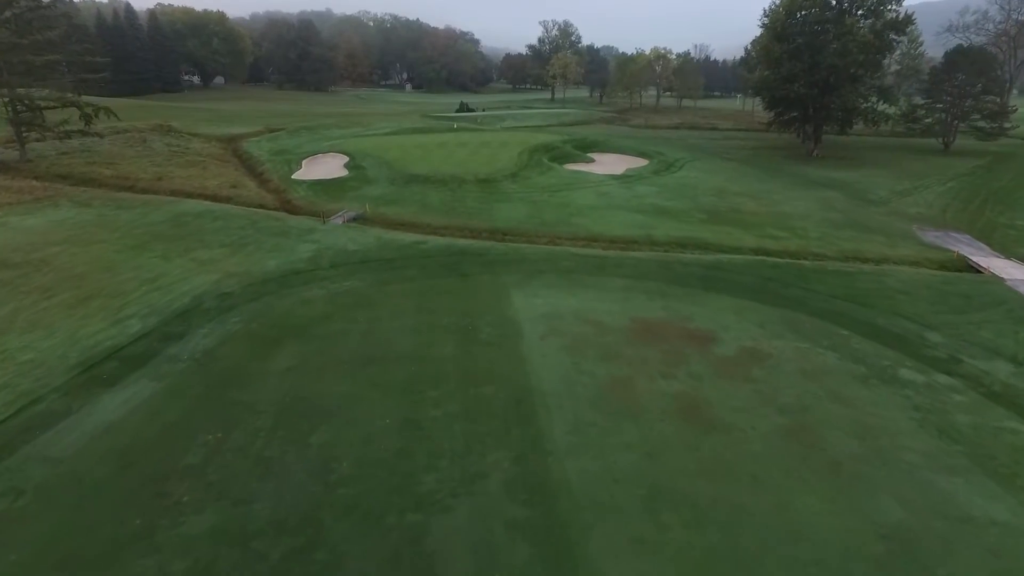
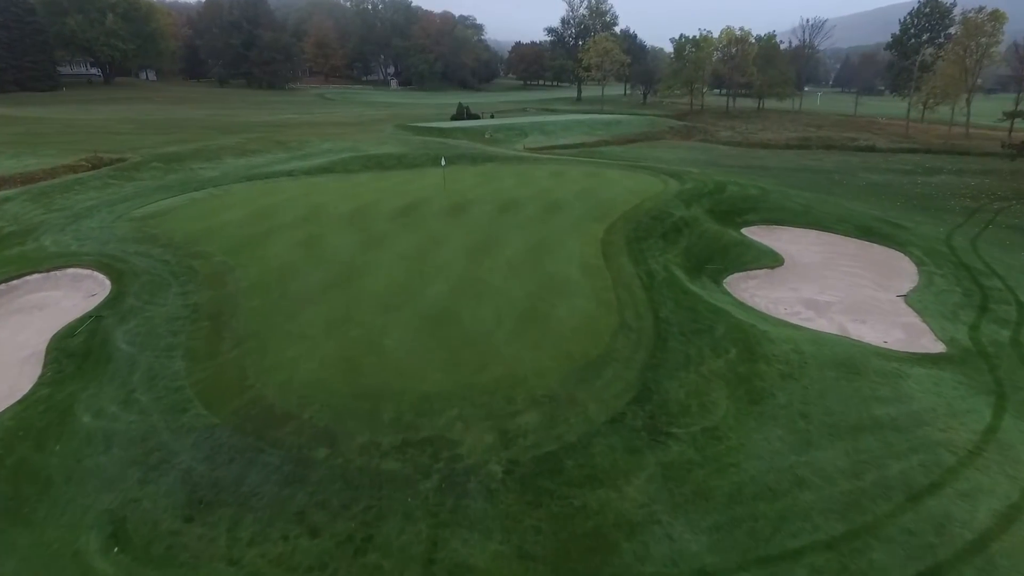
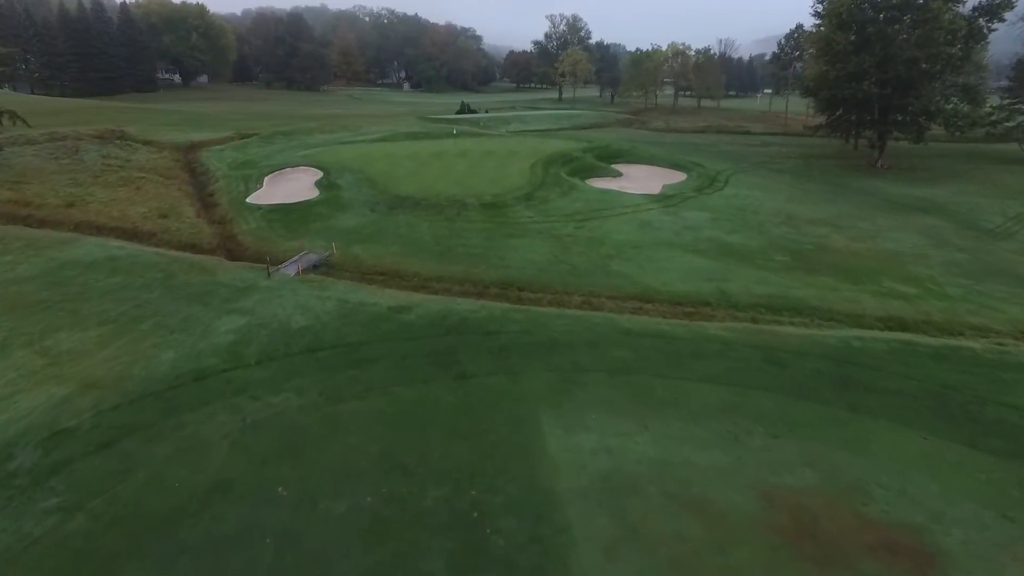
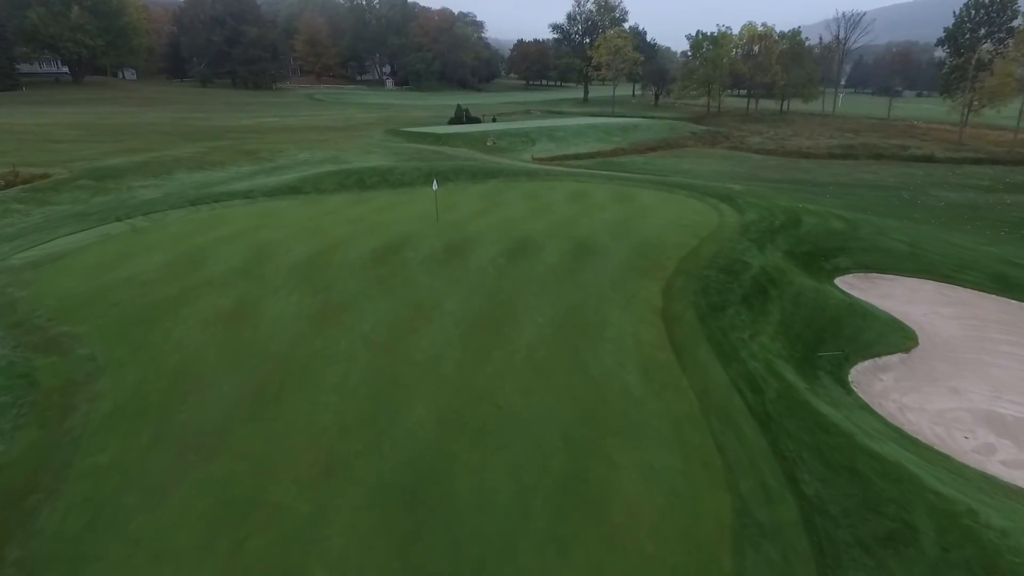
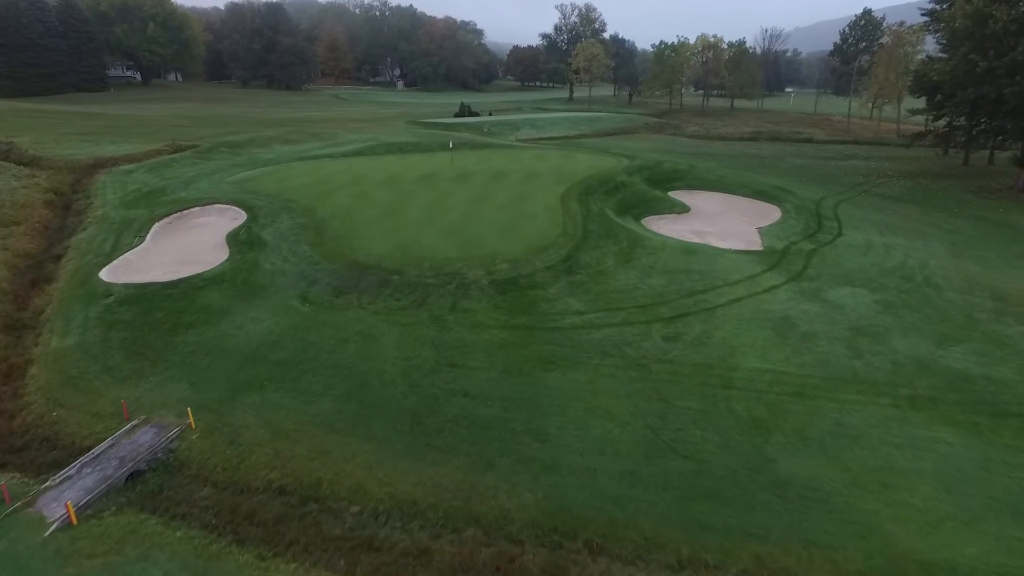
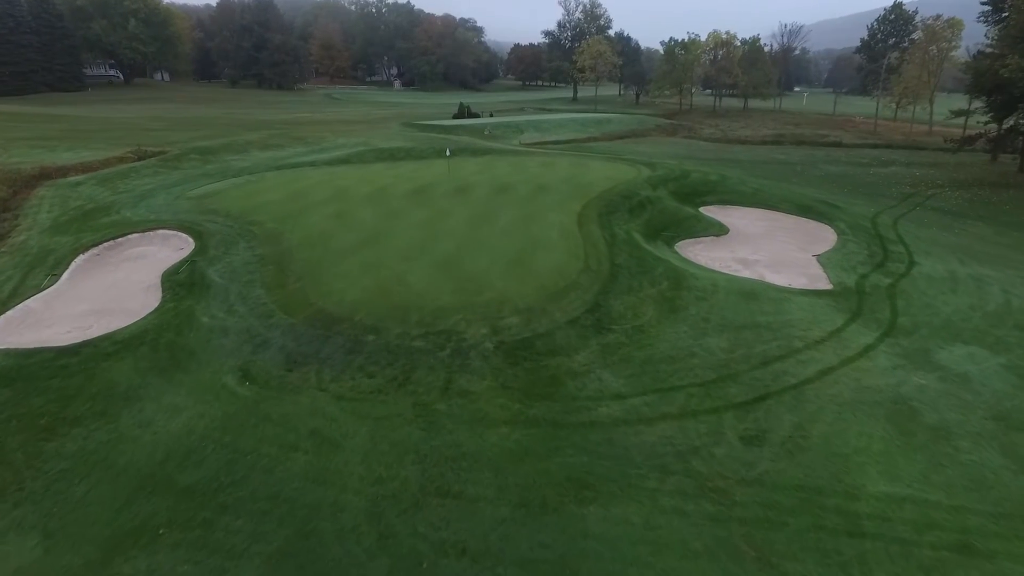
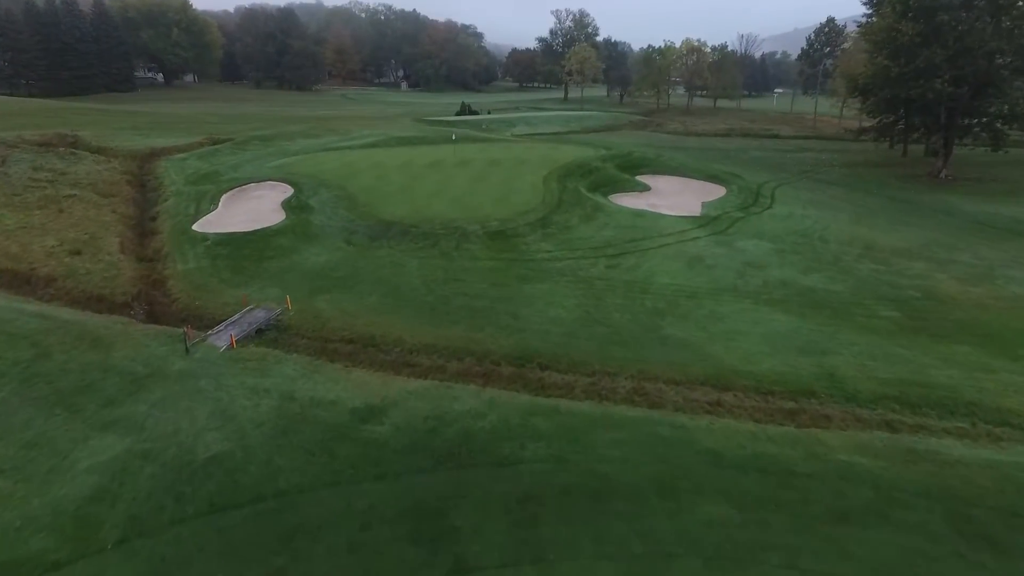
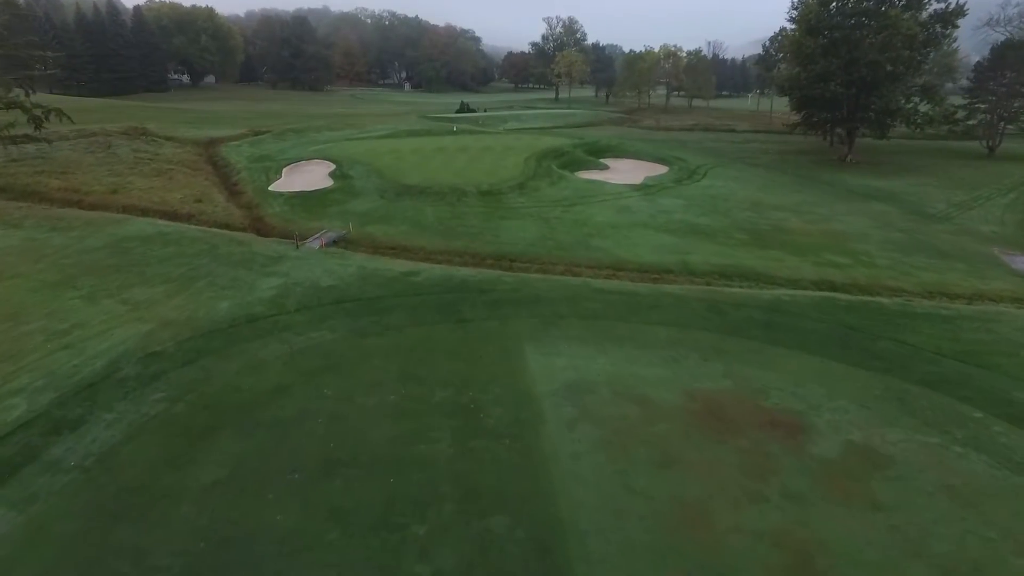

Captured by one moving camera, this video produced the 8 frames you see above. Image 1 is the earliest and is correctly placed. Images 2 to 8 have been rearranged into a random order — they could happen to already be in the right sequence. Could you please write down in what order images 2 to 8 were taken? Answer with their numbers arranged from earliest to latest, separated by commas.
8, 3, 7, 5, 6, 2, 4
